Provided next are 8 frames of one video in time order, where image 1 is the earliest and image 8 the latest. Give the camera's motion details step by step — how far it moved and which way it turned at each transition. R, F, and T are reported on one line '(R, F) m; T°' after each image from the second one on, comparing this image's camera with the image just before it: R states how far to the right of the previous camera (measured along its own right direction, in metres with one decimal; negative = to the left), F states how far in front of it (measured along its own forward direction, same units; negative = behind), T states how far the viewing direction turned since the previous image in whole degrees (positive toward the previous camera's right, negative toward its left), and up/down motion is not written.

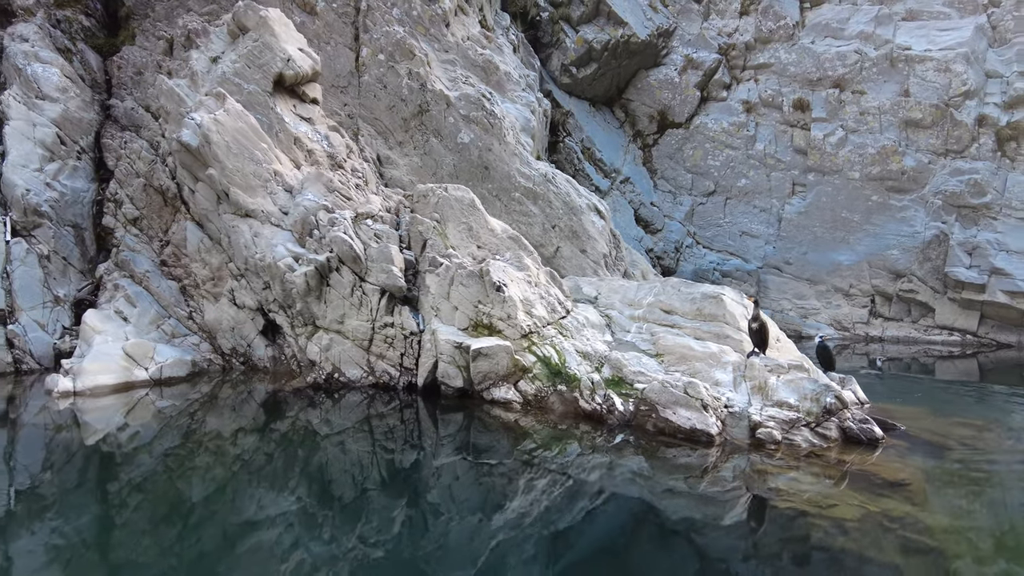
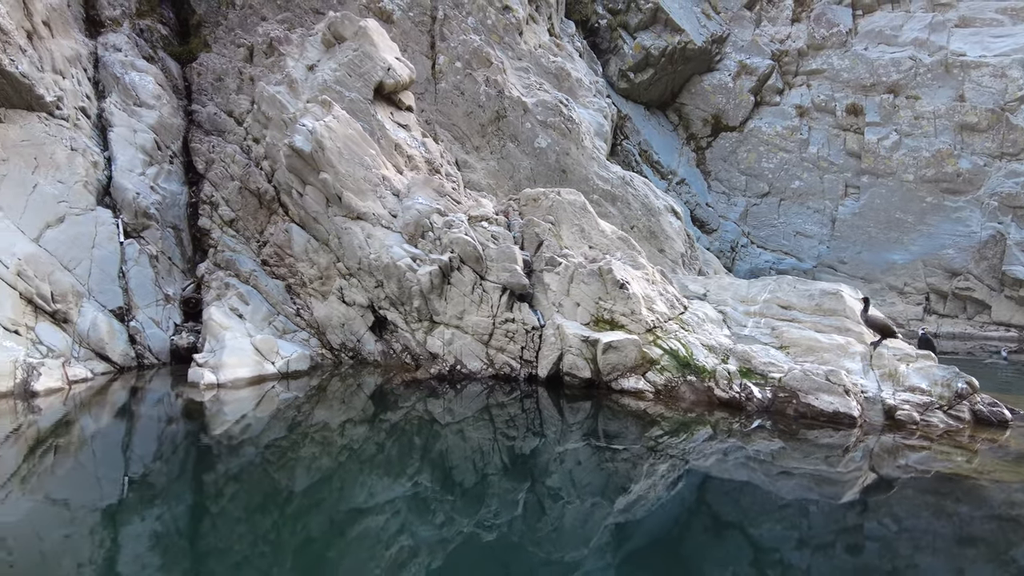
(-2.1, -0.8) m; 0°
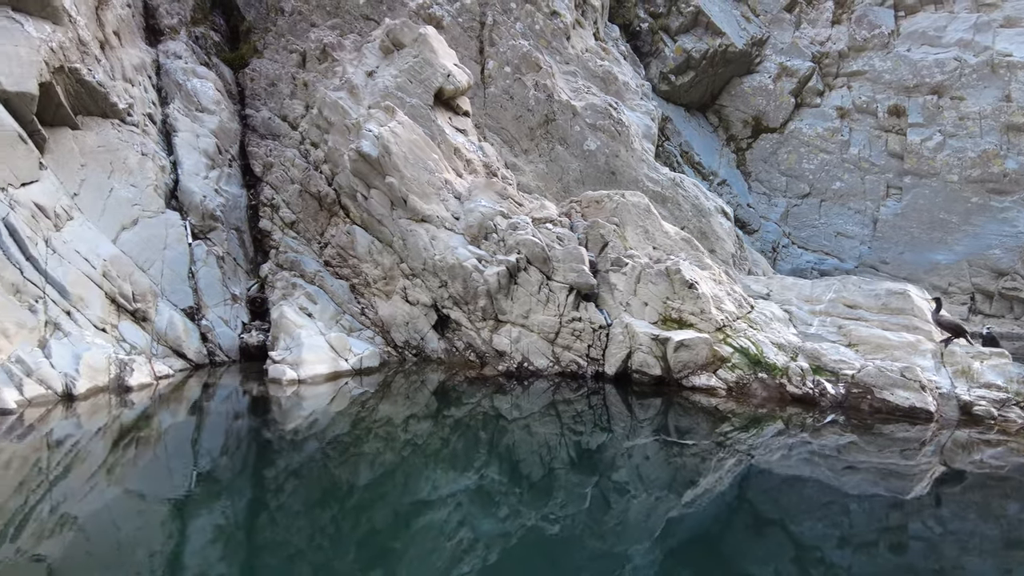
(-1.0, -0.4) m; -1°
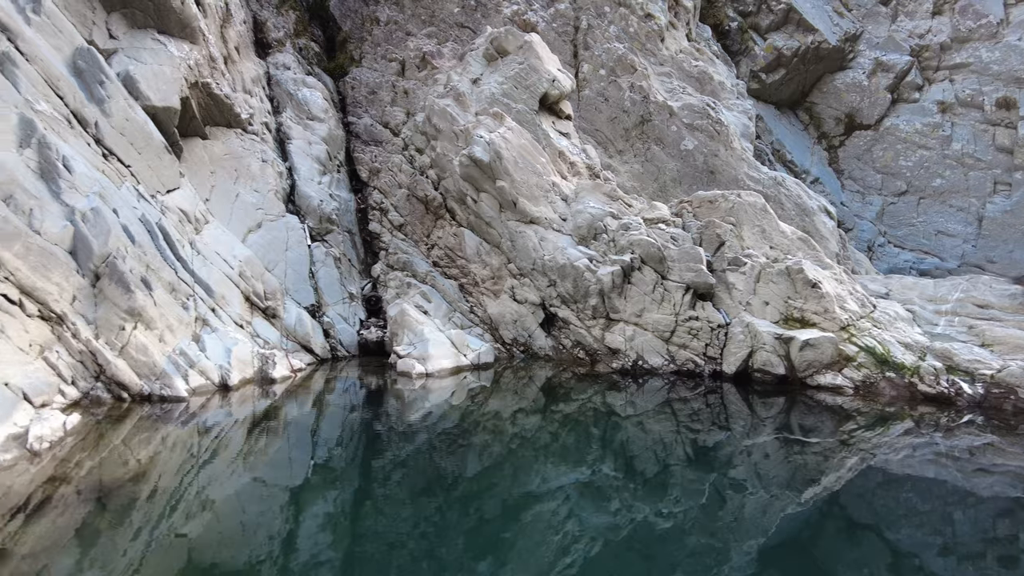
(-1.1, -0.5) m; -5°
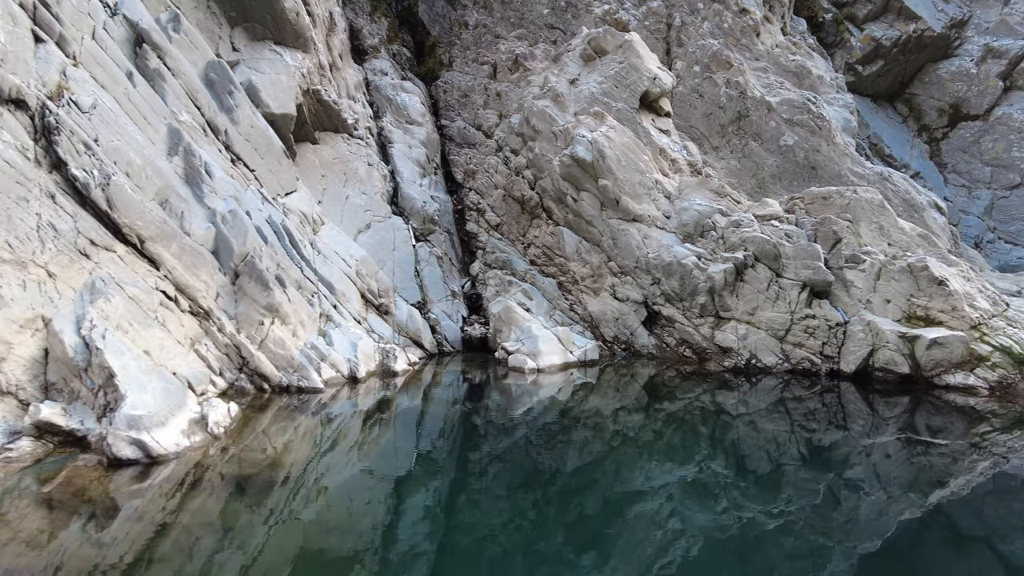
(-0.9, -0.3) m; -5°
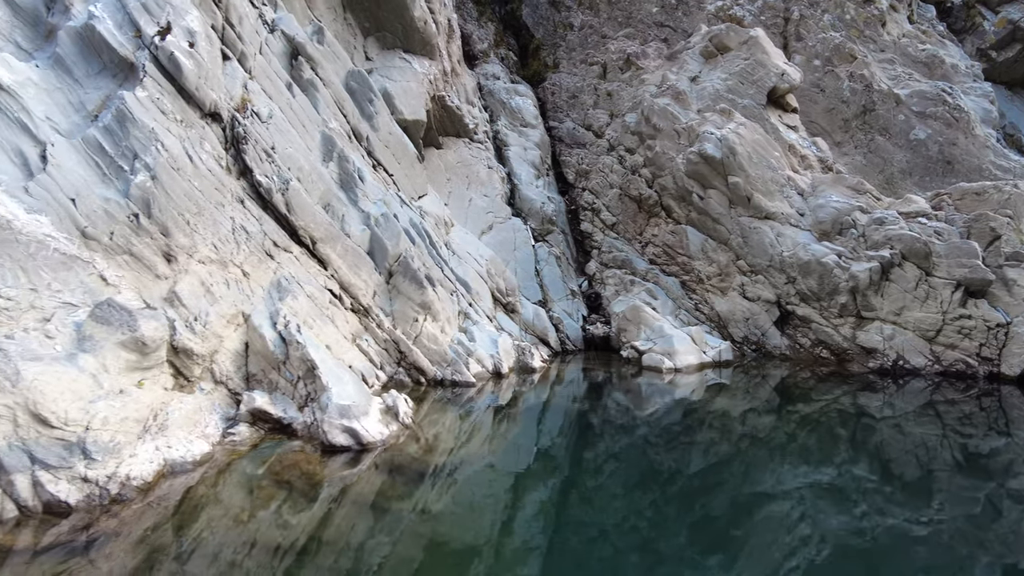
(-1.2, -0.3) m; -6°
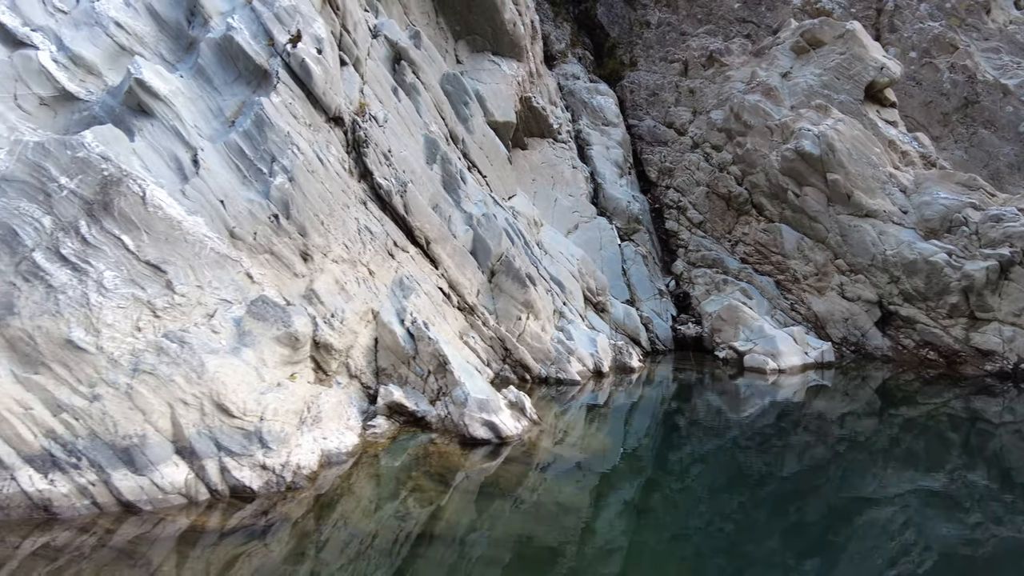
(-0.9, -0.1) m; -5°
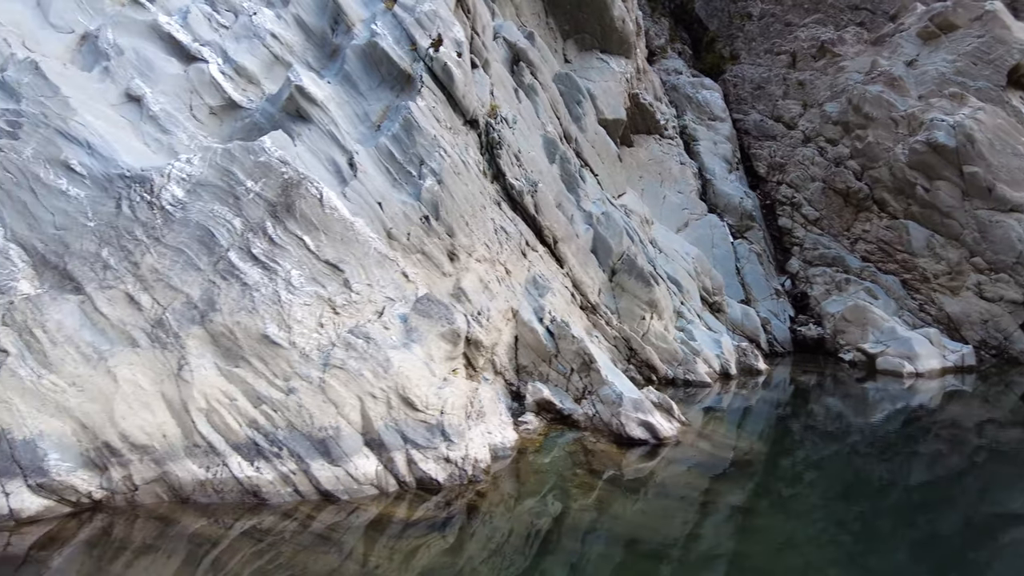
(-0.9, 0.0) m; -6°
